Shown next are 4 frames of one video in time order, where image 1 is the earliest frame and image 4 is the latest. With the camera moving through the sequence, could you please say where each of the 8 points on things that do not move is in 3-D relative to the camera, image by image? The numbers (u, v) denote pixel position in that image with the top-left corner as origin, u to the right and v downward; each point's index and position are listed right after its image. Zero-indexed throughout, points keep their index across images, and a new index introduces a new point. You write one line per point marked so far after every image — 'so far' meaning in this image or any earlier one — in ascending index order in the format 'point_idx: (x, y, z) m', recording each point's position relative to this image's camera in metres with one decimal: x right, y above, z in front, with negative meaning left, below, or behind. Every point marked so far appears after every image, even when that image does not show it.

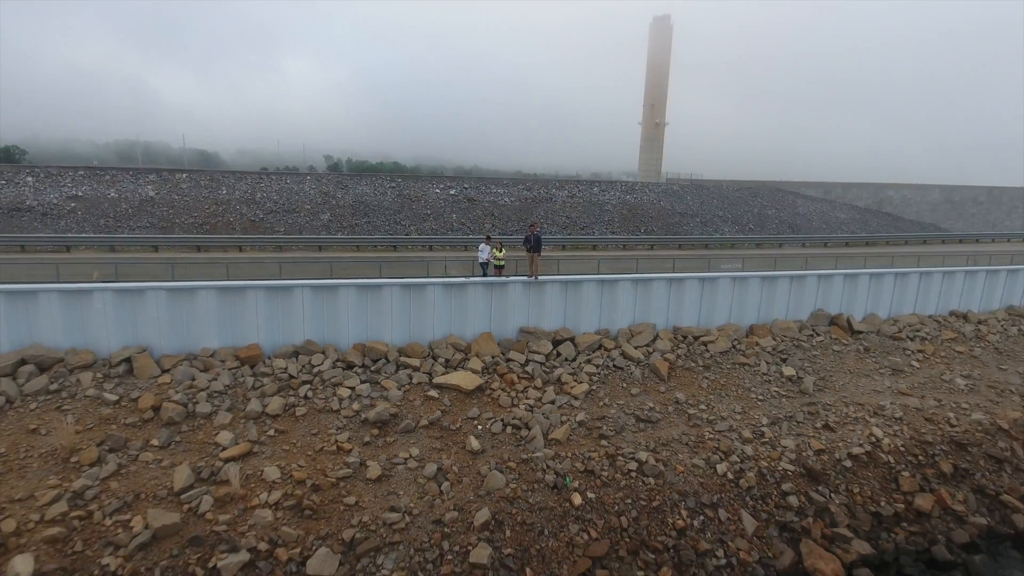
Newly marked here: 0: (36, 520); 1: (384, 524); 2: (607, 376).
0: (-3.0, -1.5, +4.2) m
1: (-0.9, -1.6, +4.5) m
2: (+0.9, -0.9, +6.3) m
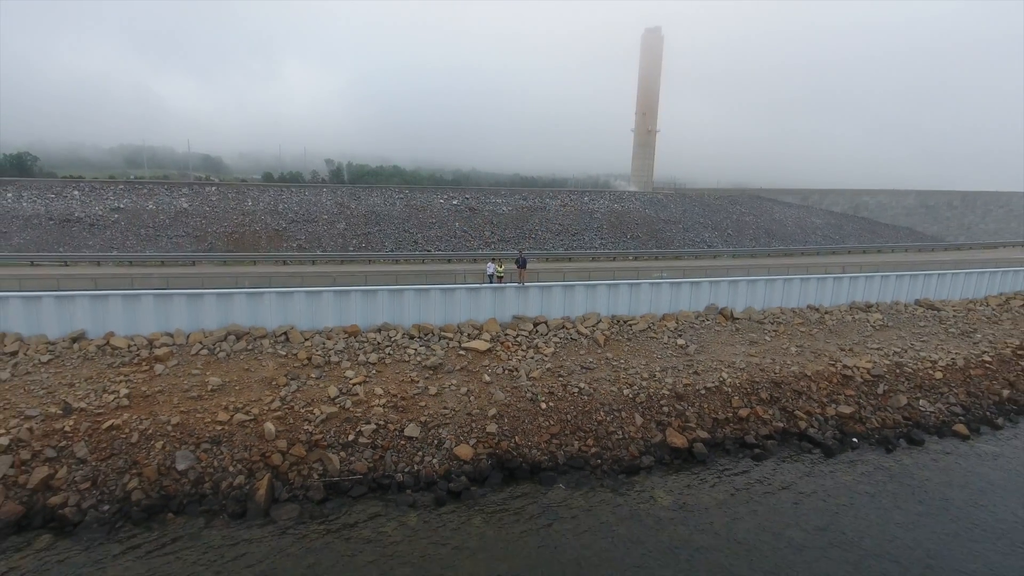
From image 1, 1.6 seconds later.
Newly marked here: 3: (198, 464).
0: (-3.1, -1.5, +8.2) m
1: (-0.9, -1.7, +8.5) m
2: (+0.9, -0.9, +10.4) m
3: (-3.6, -2.0, +7.5) m
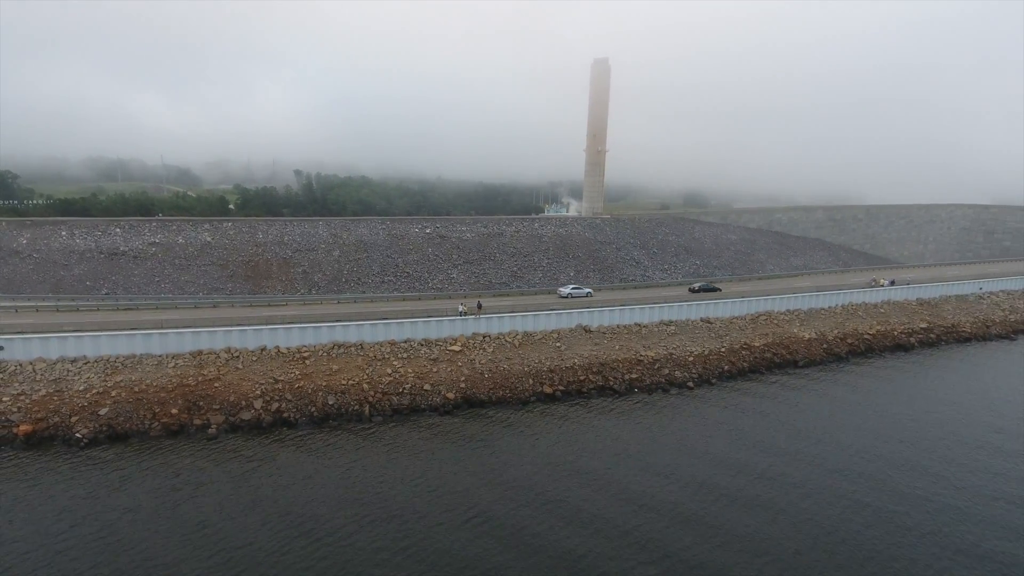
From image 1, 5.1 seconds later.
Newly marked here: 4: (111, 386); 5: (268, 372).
0: (-4.2, -2.6, +18.3) m
1: (-2.1, -2.7, +18.7) m
2: (-0.4, -1.9, +20.6) m
3: (-4.7, -3.1, +17.5) m
4: (-10.5, -2.6, +16.9) m
5: (-6.8, -2.4, +18.1) m
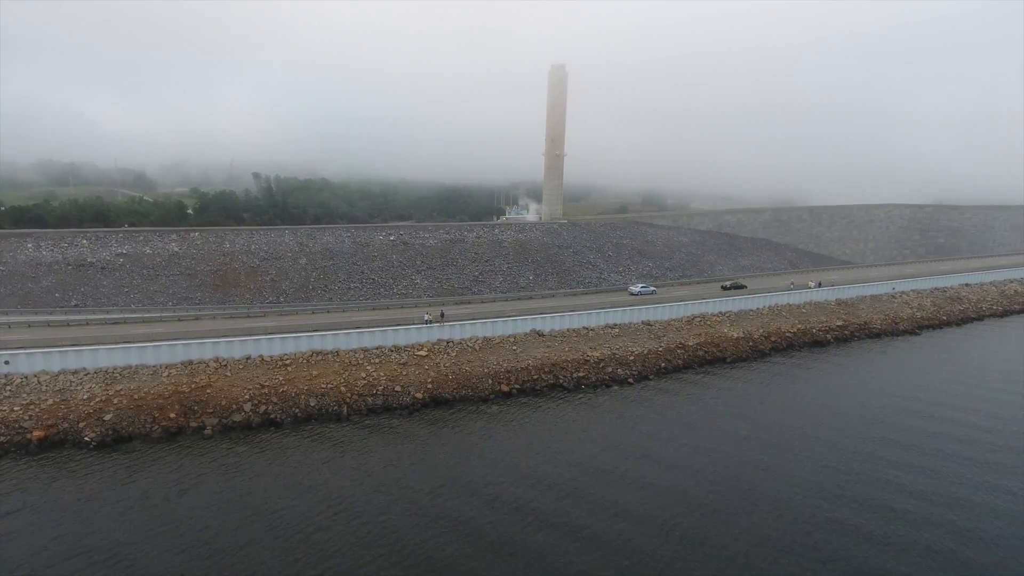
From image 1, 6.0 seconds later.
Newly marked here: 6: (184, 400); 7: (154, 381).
0: (-5.5, -3.0, +20.5) m
1: (-3.4, -3.1, +21.1) m
2: (-1.8, -2.3, +23.1) m
3: (-5.9, -3.5, +19.8) m
4: (-11.7, -3.1, +18.8) m
5: (-8.0, -2.8, +20.2) m
6: (-9.7, -3.3, +19.0) m
7: (-10.9, -2.8, +19.6) m
